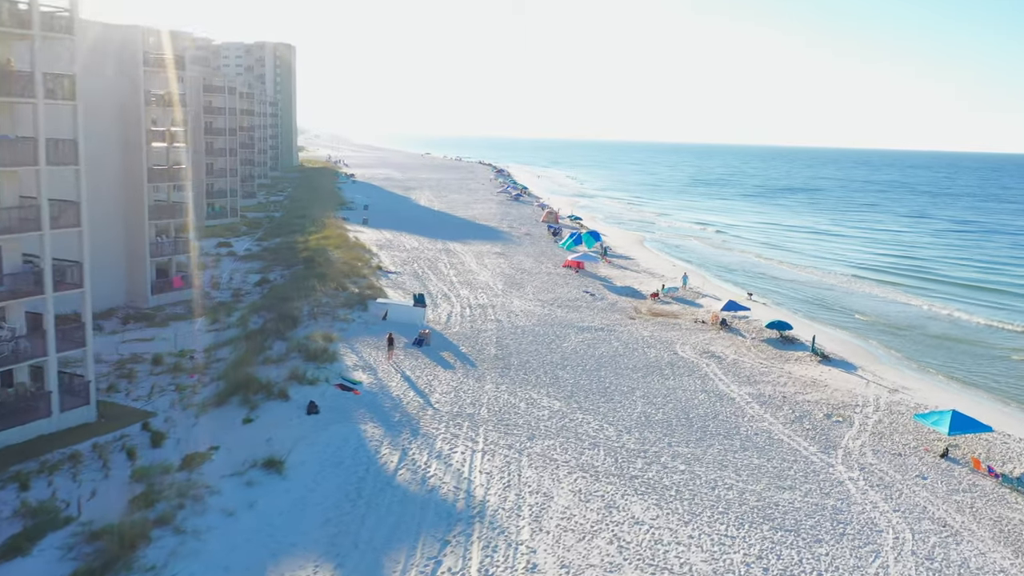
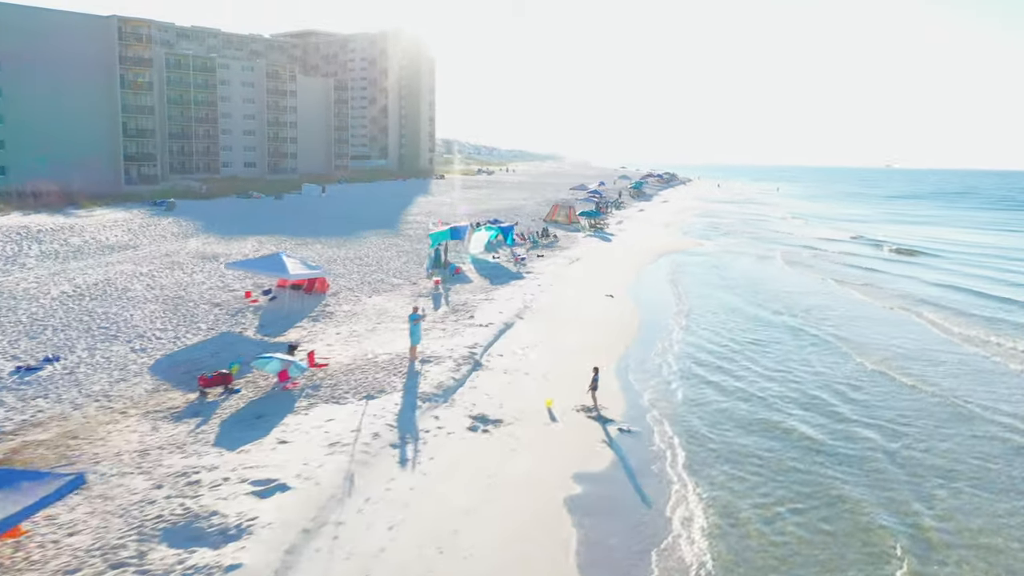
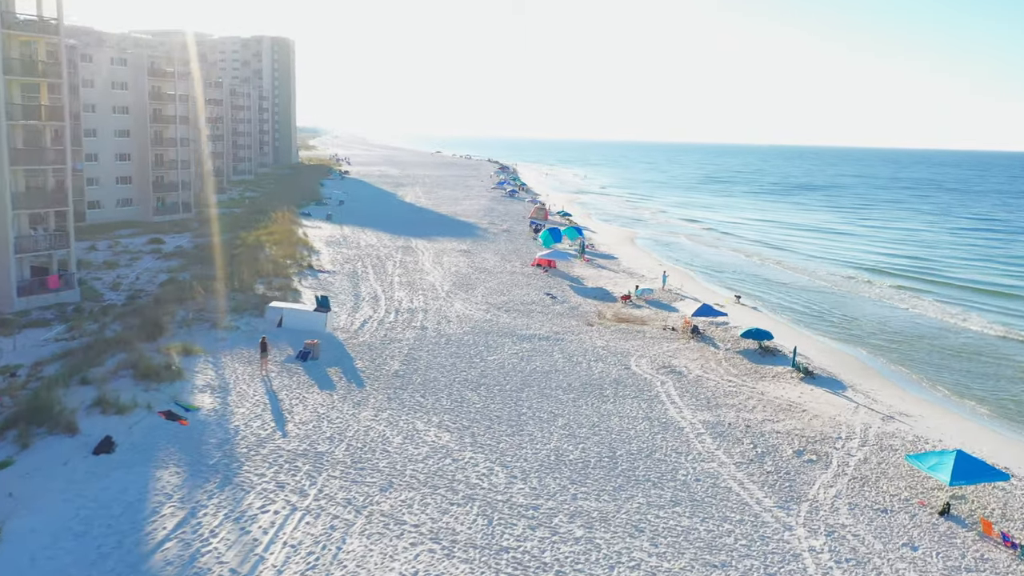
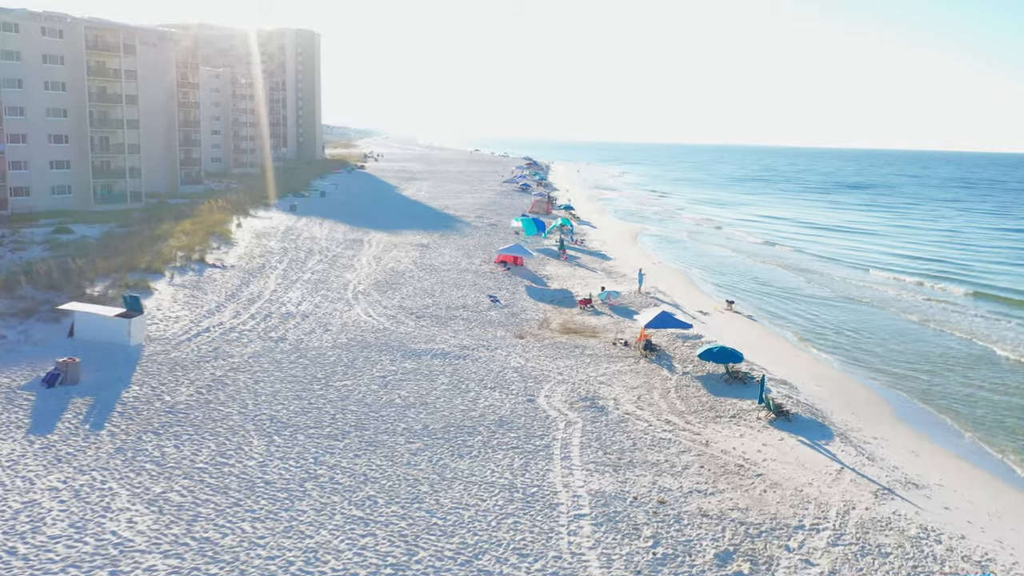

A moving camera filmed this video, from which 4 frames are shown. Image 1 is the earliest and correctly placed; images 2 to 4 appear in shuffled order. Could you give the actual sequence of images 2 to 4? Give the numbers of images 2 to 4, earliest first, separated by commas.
3, 4, 2
